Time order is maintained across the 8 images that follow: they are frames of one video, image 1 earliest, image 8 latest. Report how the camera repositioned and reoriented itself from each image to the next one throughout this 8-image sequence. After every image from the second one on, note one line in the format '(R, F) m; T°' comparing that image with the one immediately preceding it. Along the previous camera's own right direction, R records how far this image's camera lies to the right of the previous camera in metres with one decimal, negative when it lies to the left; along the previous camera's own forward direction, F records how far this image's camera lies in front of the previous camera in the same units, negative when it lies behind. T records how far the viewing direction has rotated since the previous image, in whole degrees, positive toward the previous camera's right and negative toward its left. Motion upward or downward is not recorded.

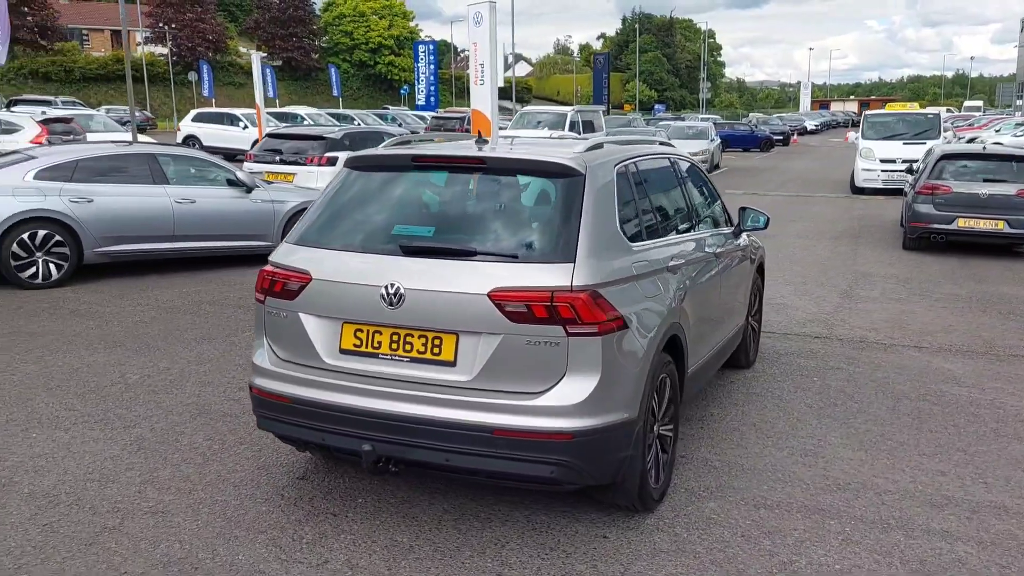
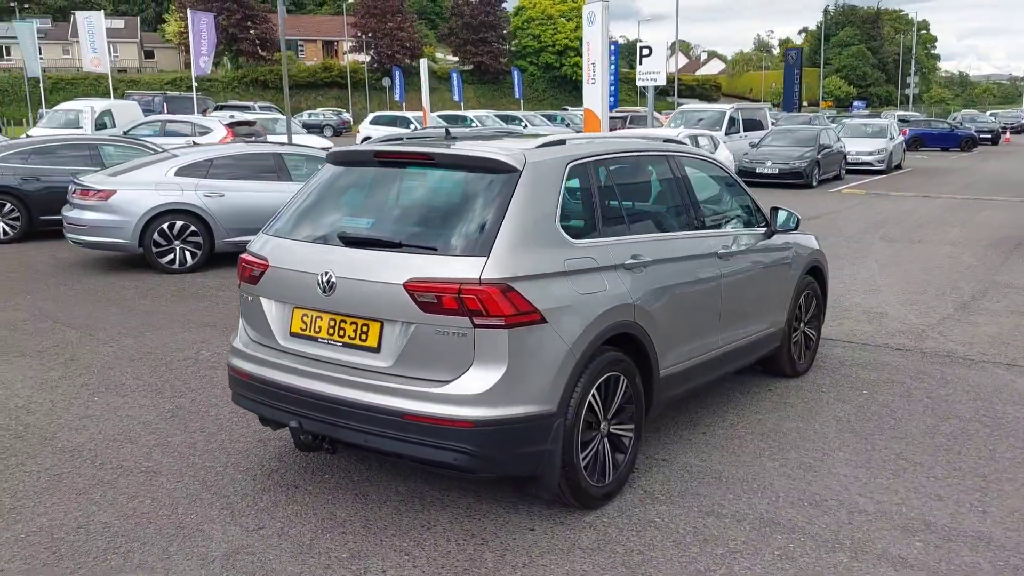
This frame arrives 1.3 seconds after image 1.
(+1.1, 0.0) m; -12°
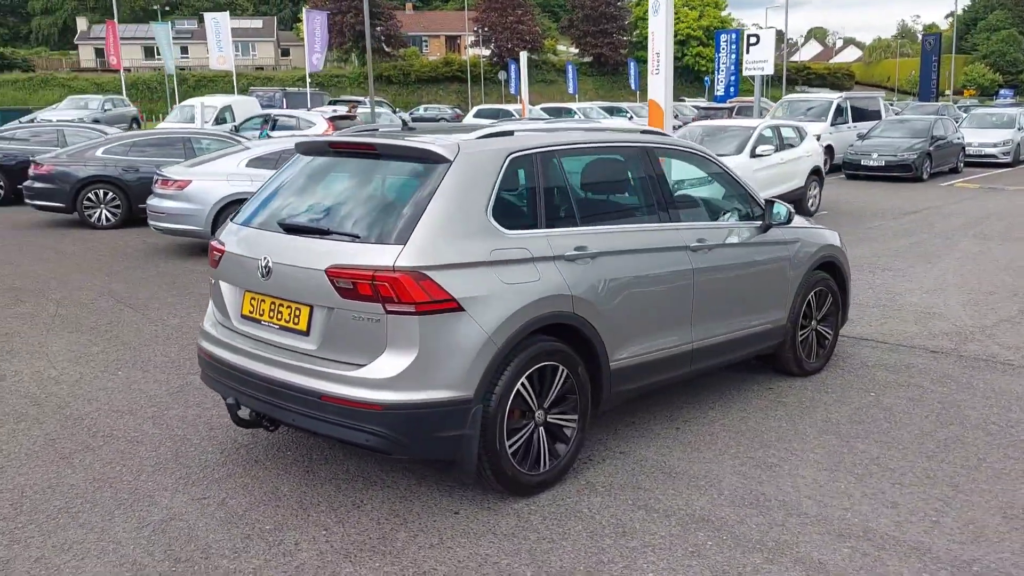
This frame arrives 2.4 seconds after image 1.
(+0.9, 0.0) m; -8°
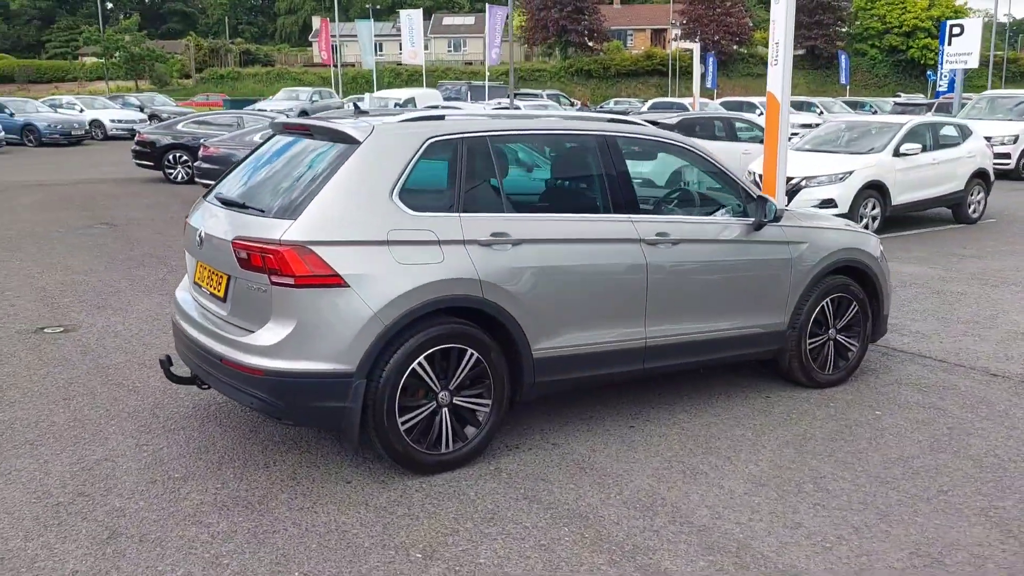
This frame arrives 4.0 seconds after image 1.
(+1.4, +0.1) m; -13°
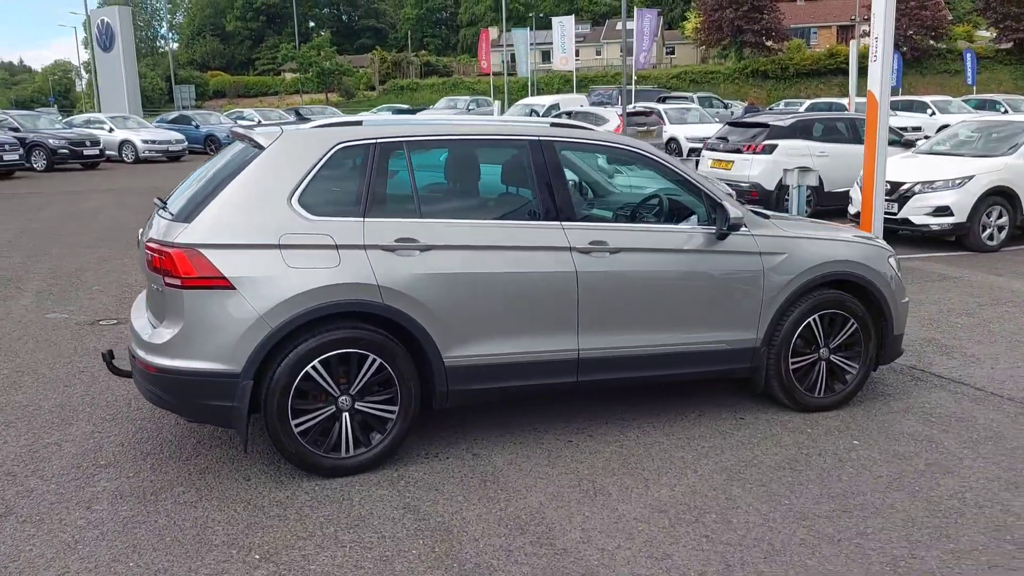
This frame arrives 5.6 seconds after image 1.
(+1.3, +0.2) m; -12°
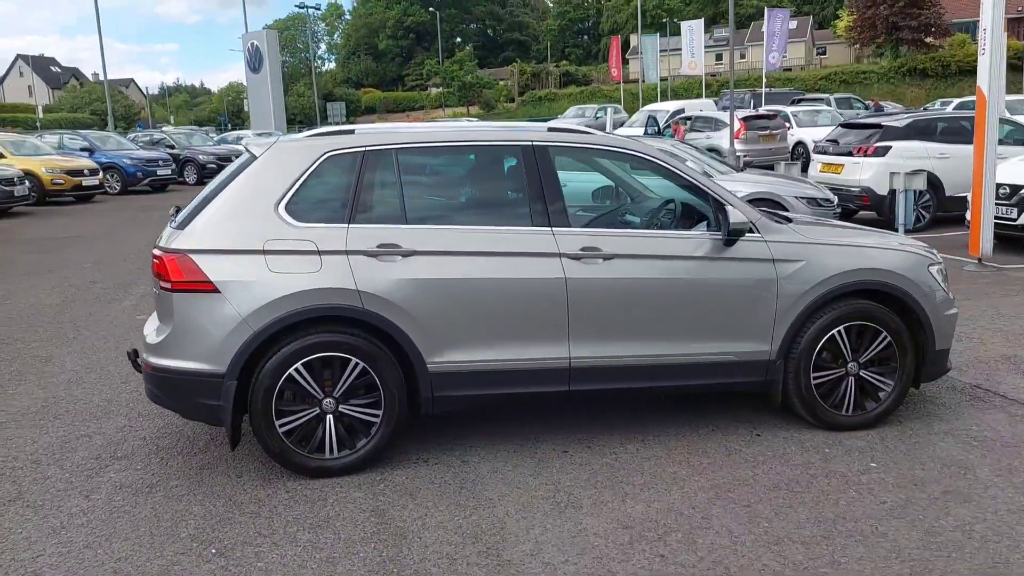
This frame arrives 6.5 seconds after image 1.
(+0.8, +0.1) m; -9°
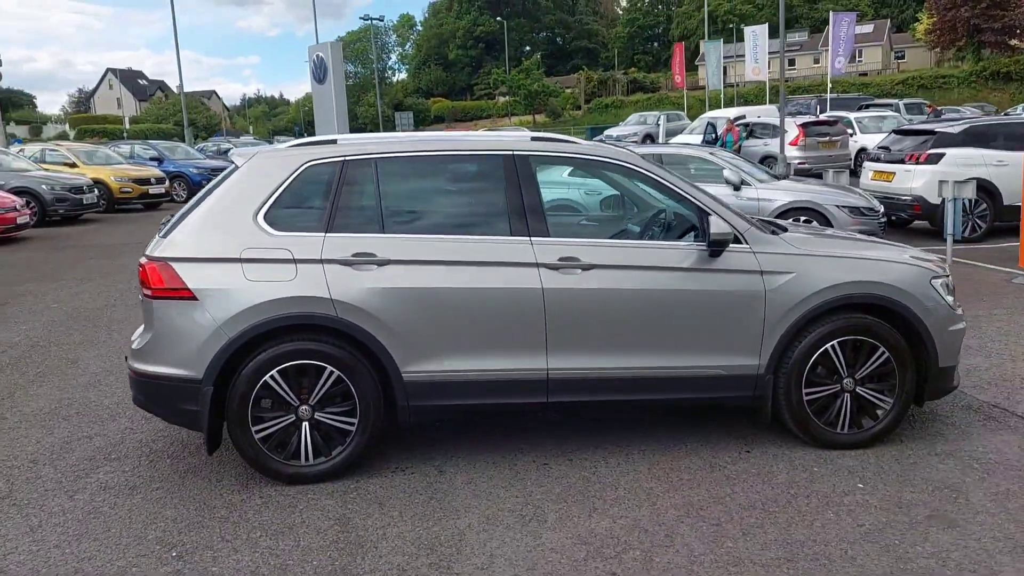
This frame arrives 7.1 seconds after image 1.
(+0.5, 0.0) m; -4°
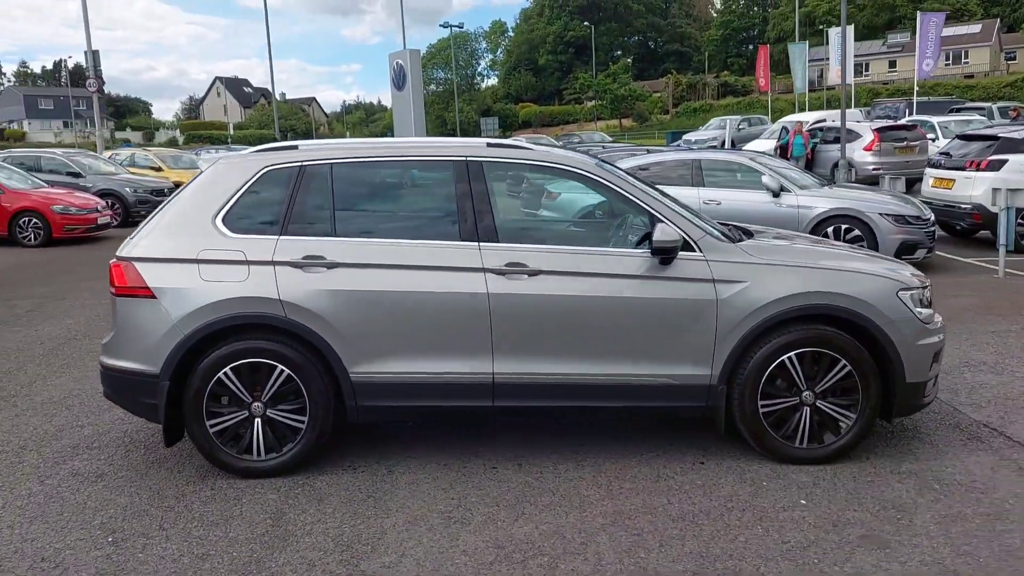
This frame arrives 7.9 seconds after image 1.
(+0.7, 0.0) m; -6°
